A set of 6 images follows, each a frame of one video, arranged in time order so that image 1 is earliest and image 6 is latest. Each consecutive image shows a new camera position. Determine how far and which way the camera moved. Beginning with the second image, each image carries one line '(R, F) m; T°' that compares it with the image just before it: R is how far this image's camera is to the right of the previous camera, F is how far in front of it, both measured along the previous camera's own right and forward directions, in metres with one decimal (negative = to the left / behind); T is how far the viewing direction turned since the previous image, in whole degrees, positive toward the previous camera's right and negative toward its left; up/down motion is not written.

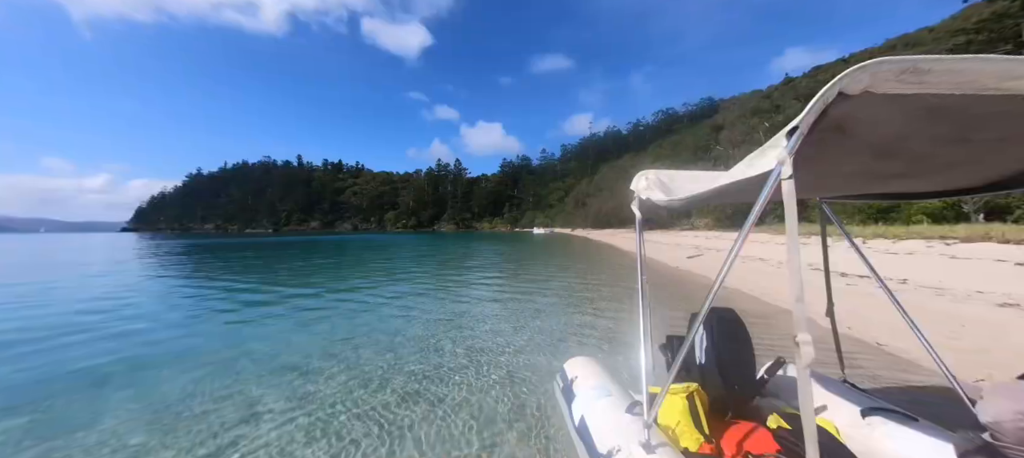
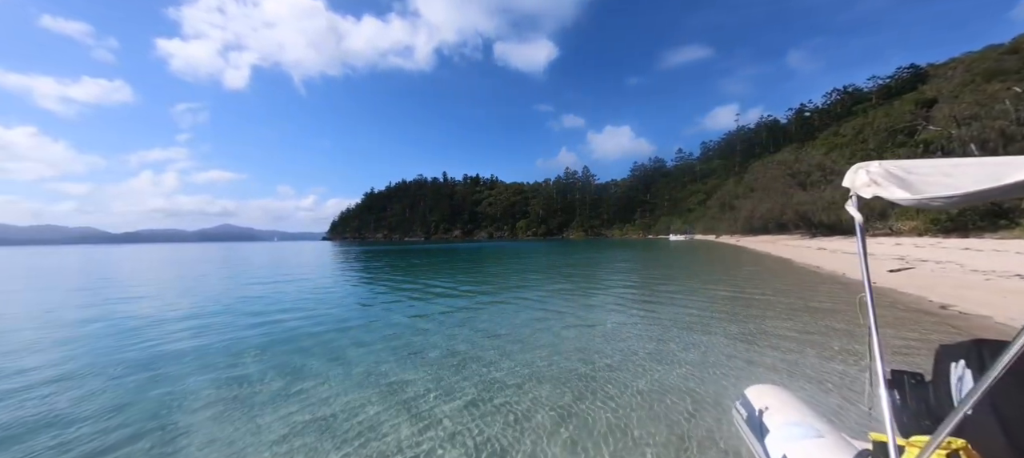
(-1.0, -0.1) m; -18°
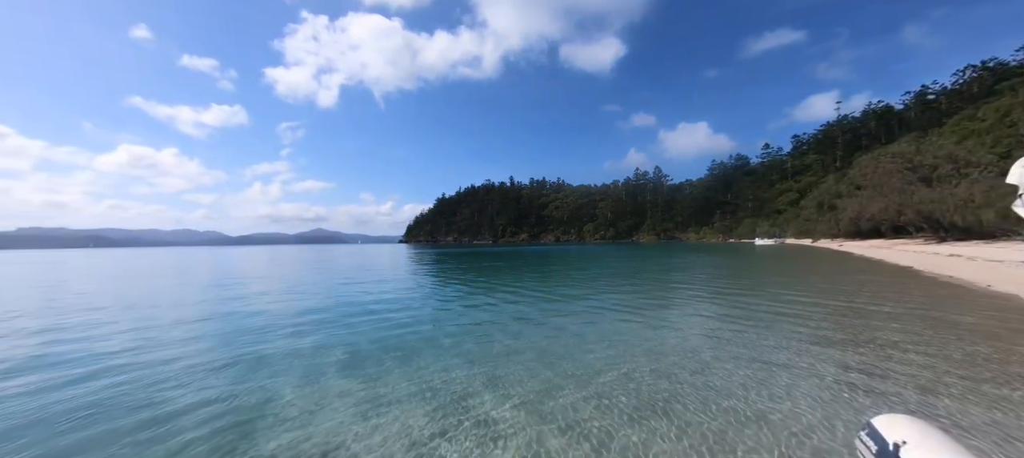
(-0.5, -0.1) m; -9°
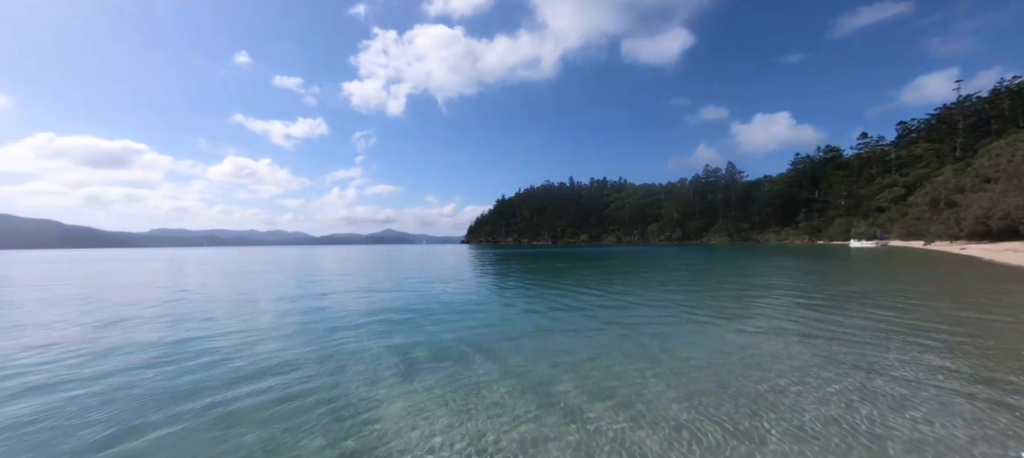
(-0.5, -0.1) m; -8°
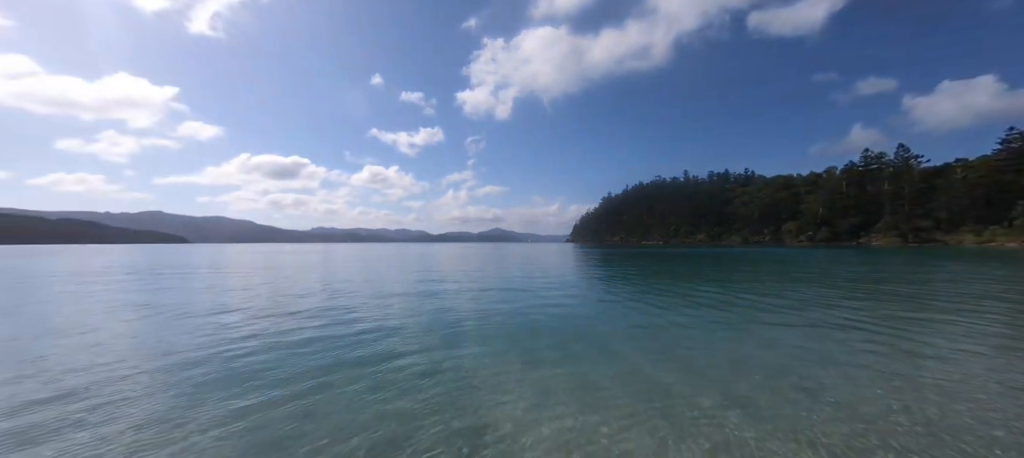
(-0.8, -0.2) m; -14°
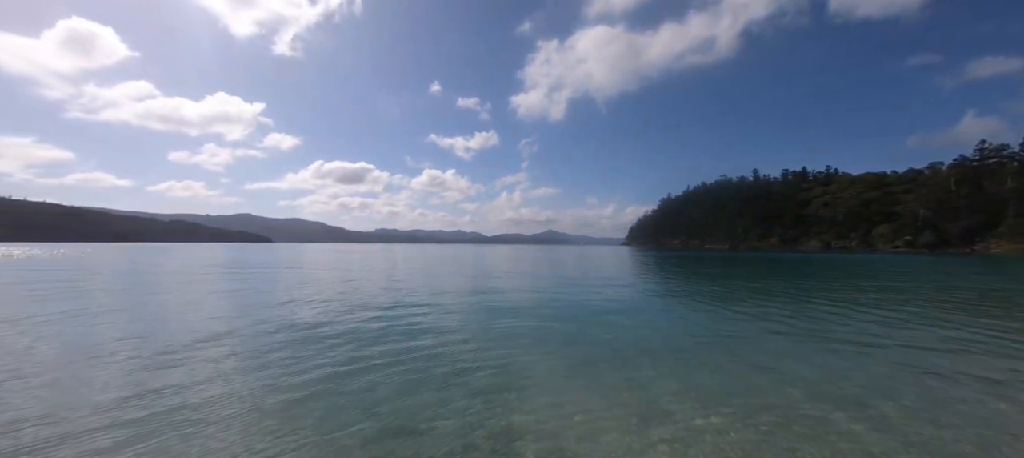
(-0.2, -0.1) m; -8°
